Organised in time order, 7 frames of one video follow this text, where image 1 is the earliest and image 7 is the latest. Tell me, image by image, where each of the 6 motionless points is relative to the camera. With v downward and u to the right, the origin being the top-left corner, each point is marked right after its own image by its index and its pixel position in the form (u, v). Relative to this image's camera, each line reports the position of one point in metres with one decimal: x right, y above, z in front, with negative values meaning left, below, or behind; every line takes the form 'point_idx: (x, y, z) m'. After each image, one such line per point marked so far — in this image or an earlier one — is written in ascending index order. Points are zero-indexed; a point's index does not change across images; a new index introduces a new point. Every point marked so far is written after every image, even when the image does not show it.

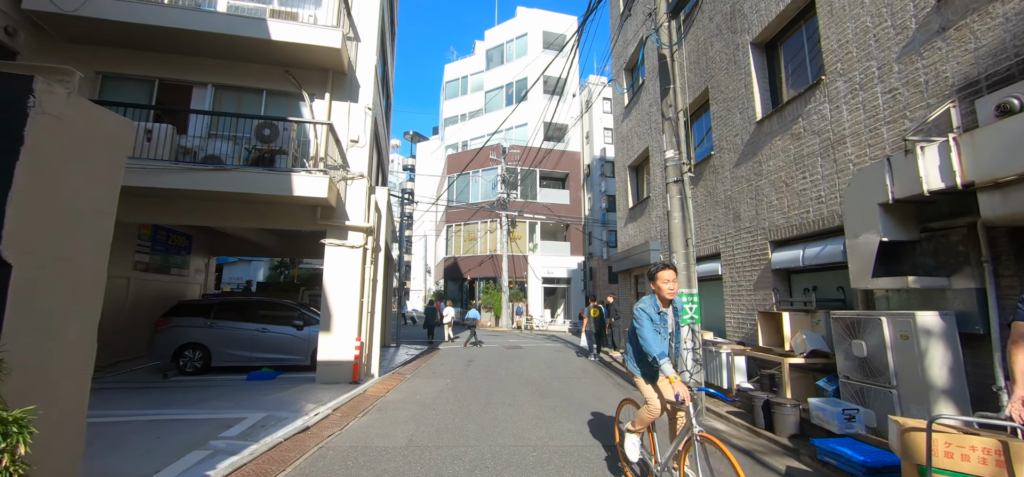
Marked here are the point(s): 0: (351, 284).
0: (-2.9, -0.8, +7.2) m
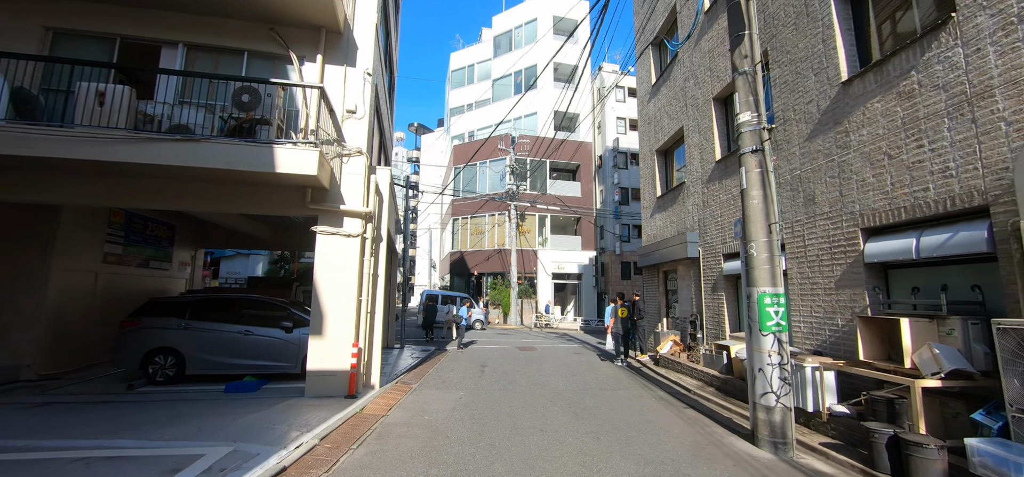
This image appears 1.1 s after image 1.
0: (-2.5, -0.6, +6.0) m
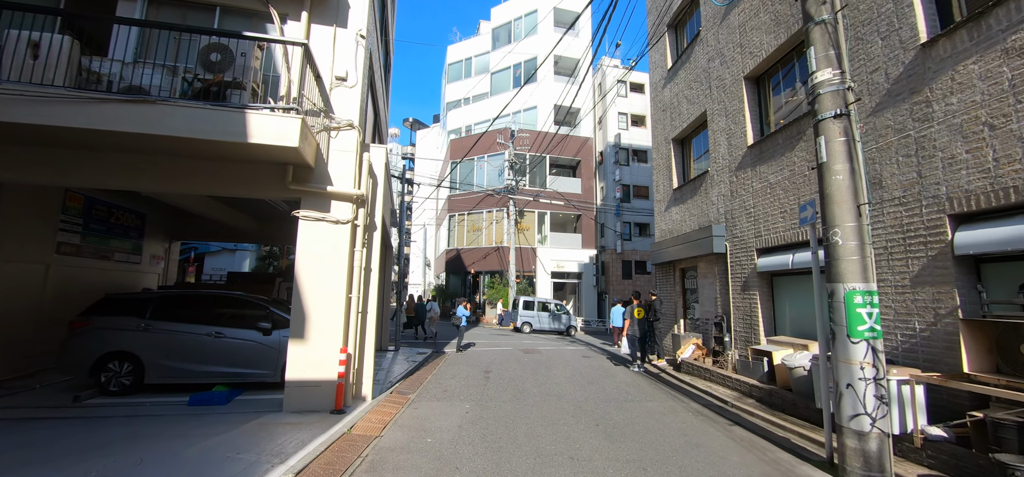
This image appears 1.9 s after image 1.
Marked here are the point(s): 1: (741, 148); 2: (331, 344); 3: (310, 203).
0: (-2.3, -0.4, +5.1) m
1: (+4.5, +1.8, +7.8) m
2: (-2.3, -1.4, +5.0) m
3: (-2.7, +0.5, +5.2) m
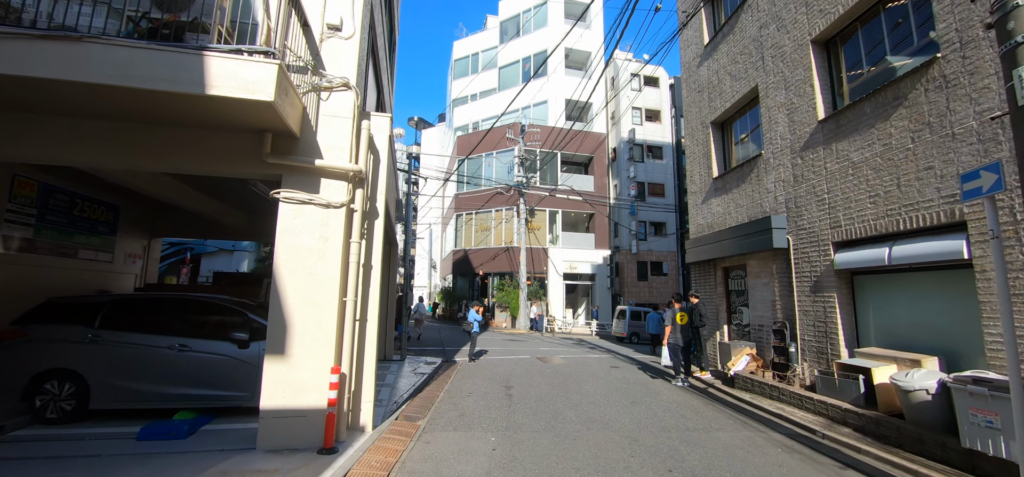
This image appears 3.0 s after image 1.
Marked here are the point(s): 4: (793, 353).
0: (-1.9, -0.3, +4.0) m
1: (+5.0, +1.9, +6.6) m
2: (-1.9, -1.2, +3.9) m
3: (-2.3, +0.6, +4.1) m
4: (+4.7, -1.9, +6.5) m
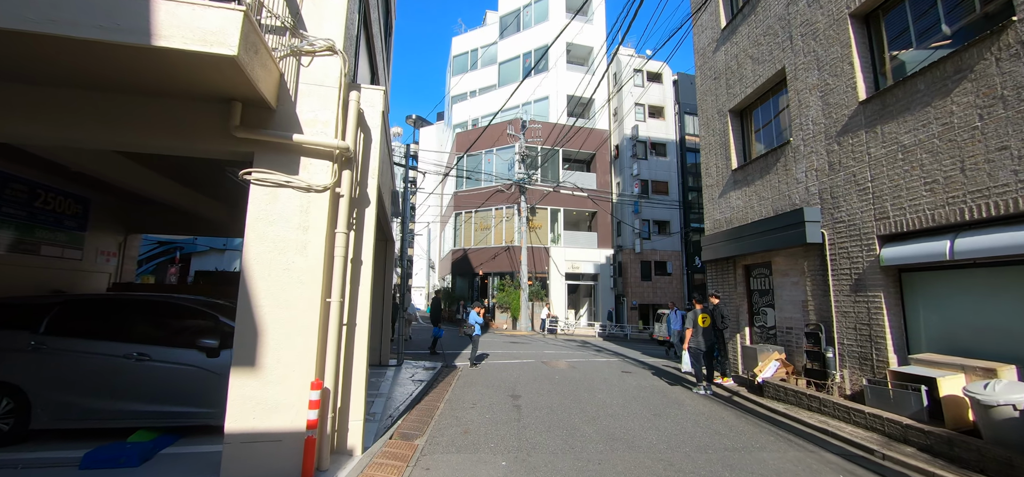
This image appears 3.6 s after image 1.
0: (-1.8, -0.2, +3.4) m
1: (+5.1, +2.0, +6.0) m
2: (-1.8, -1.1, +3.3) m
3: (-2.2, +0.7, +3.5) m
4: (+4.8, -1.8, +5.9) m
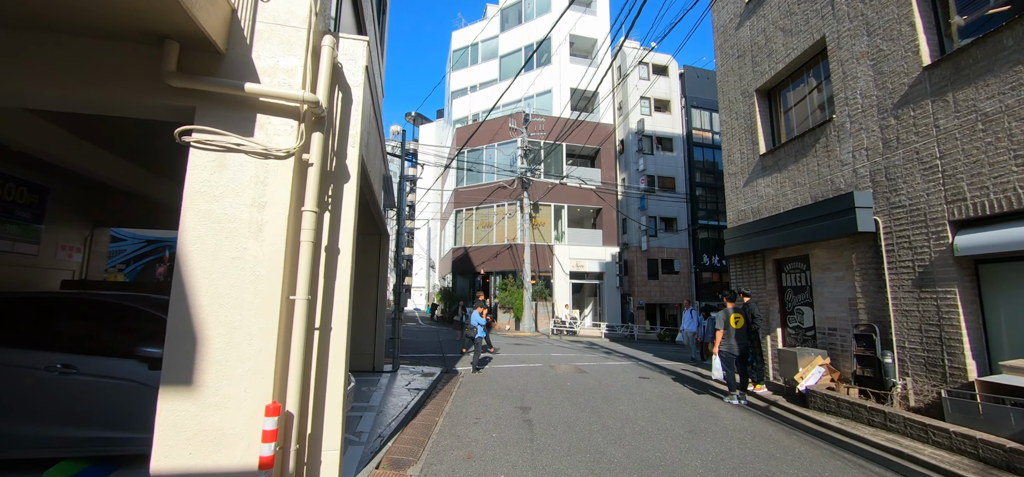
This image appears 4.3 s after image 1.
0: (-1.7, -0.1, +2.6) m
1: (+5.2, +2.2, +5.2) m
2: (-1.7, -1.0, +2.5) m
3: (-2.1, +0.8, +2.7) m
4: (+4.9, -1.7, +5.1) m
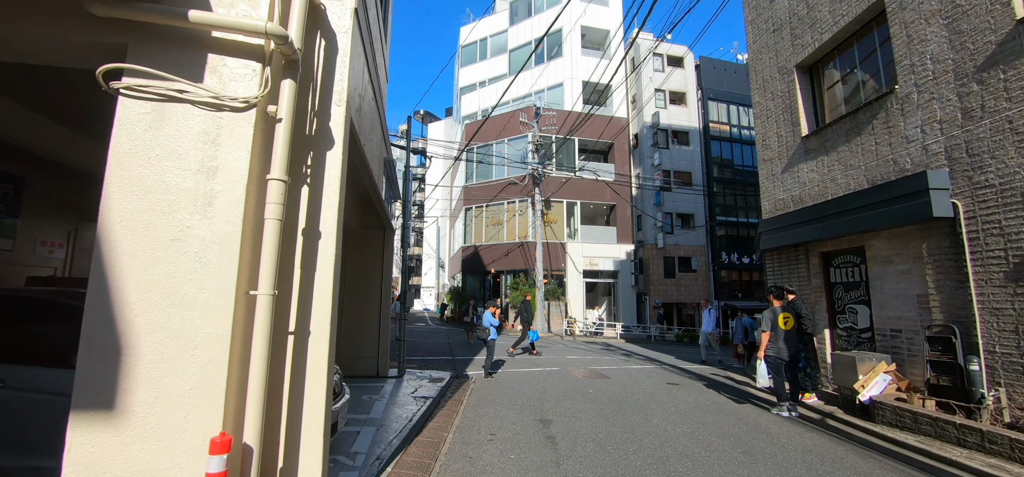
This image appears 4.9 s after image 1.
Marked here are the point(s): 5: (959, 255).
0: (-1.5, 0.0, +2.0) m
1: (+5.4, +2.4, +4.4) m
2: (-1.5, -0.9, +1.9) m
3: (-1.9, +0.9, +2.1) m
4: (+5.1, -1.5, +4.3) m
5: (+5.3, -0.2, +4.7) m
